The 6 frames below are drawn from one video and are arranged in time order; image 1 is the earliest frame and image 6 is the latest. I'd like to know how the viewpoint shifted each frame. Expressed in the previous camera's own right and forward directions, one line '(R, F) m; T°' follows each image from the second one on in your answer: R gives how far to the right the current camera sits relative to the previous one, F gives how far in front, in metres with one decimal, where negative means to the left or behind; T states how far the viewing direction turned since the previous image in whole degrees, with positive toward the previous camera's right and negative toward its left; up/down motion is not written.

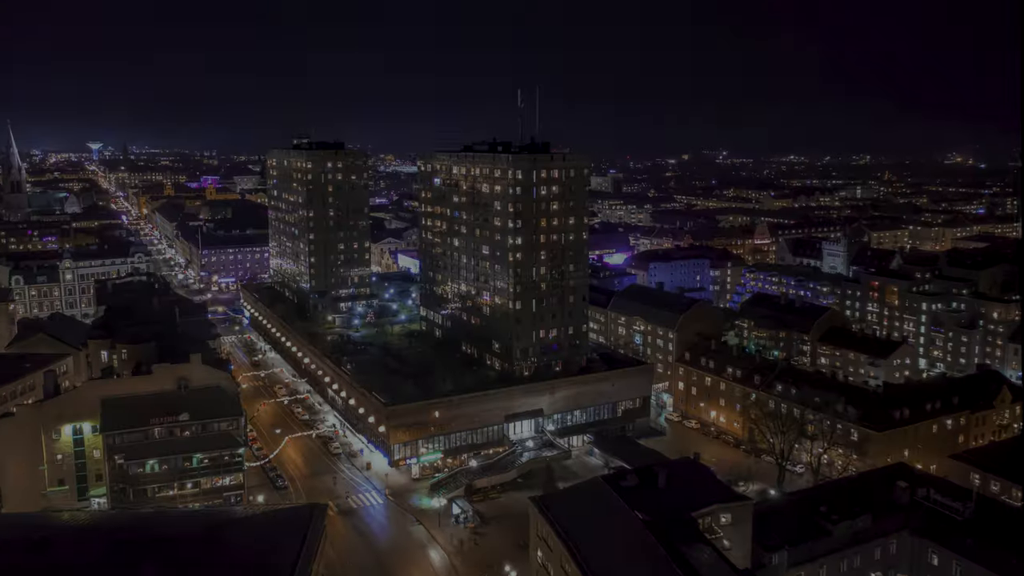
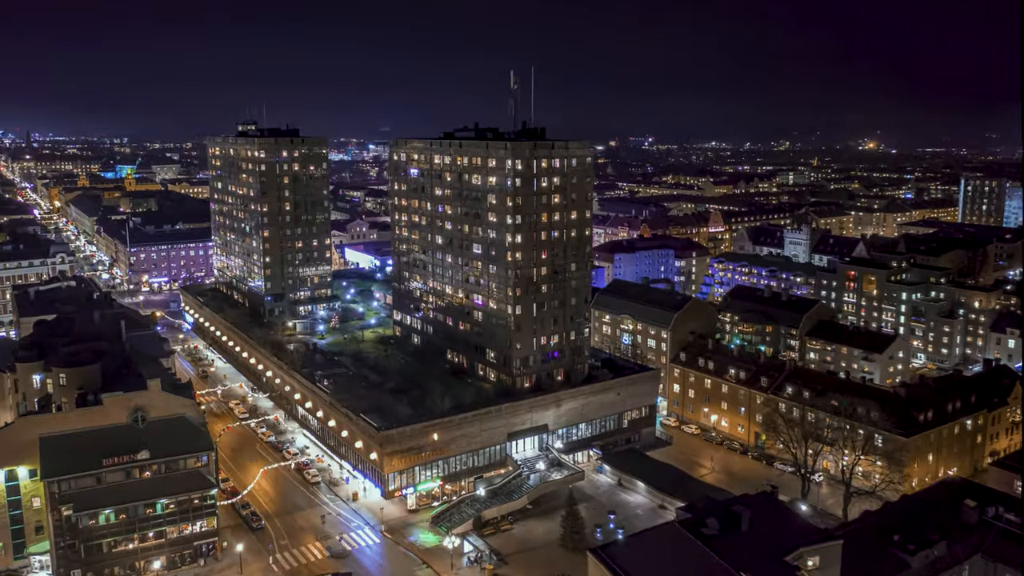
(-6.0, +7.8) m; +5°
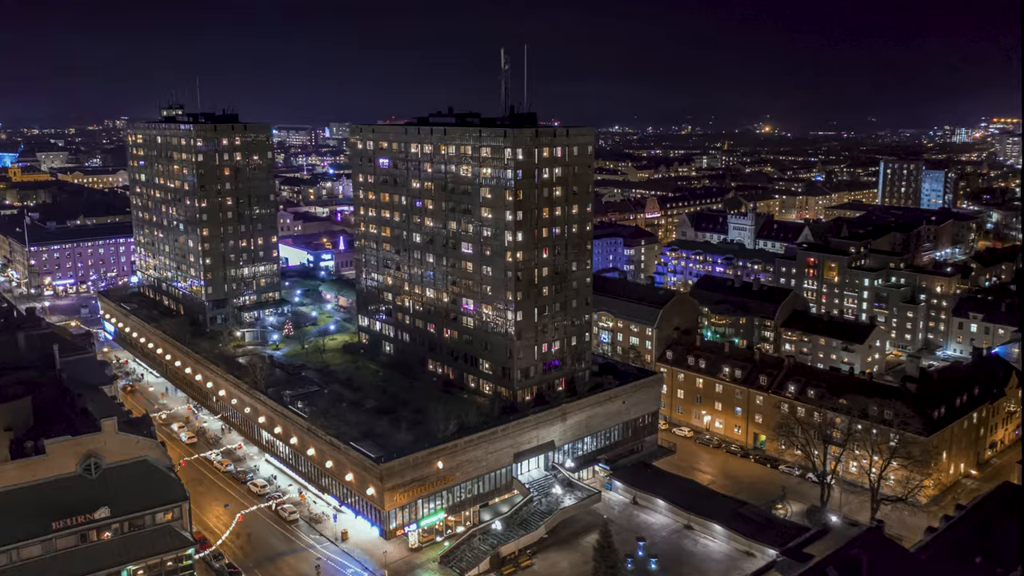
(-6.9, +7.3) m; +7°
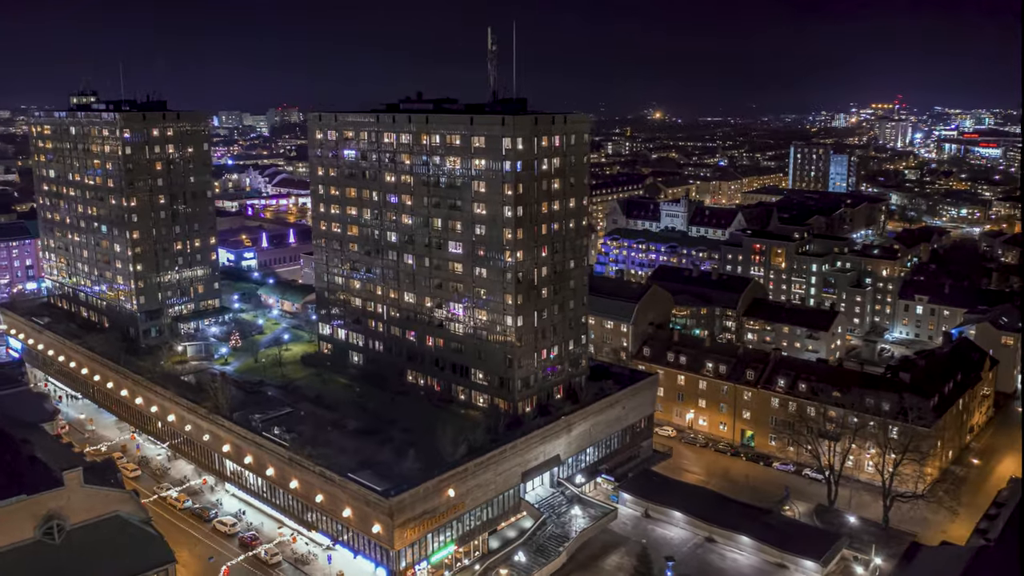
(-6.8, +5.7) m; +7°
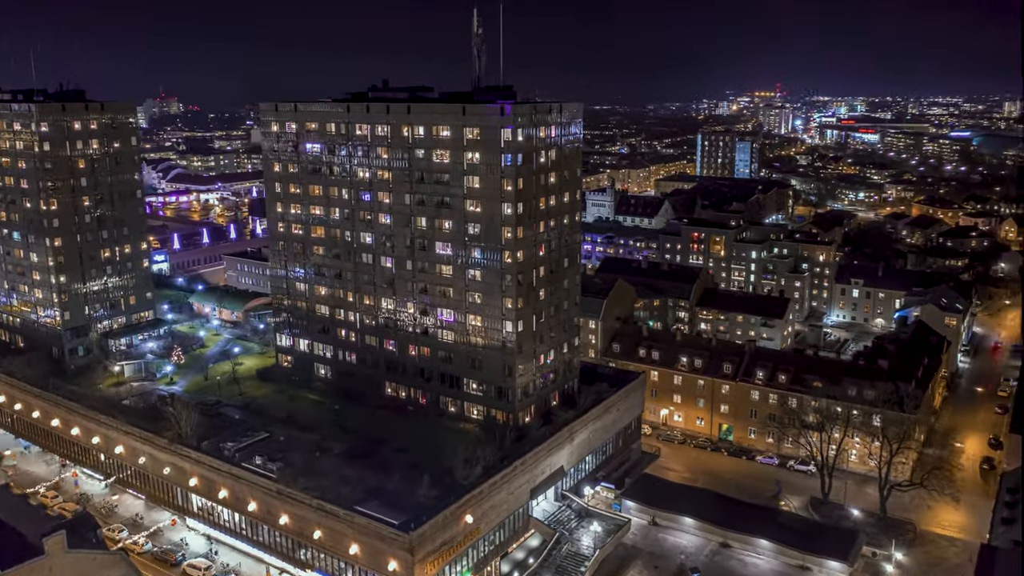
(-6.6, +4.3) m; +8°
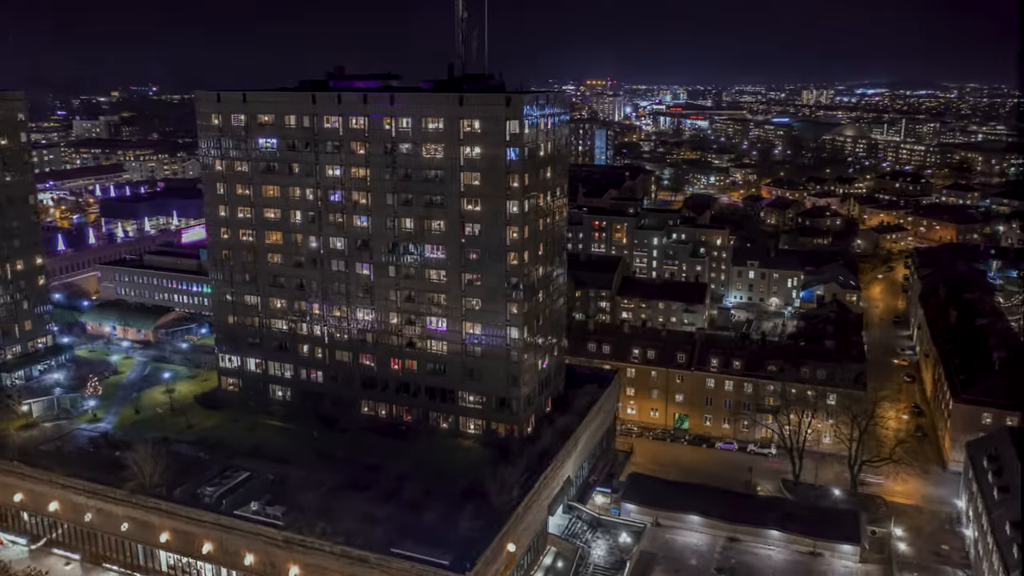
(-9.7, +4.5) m; +12°
